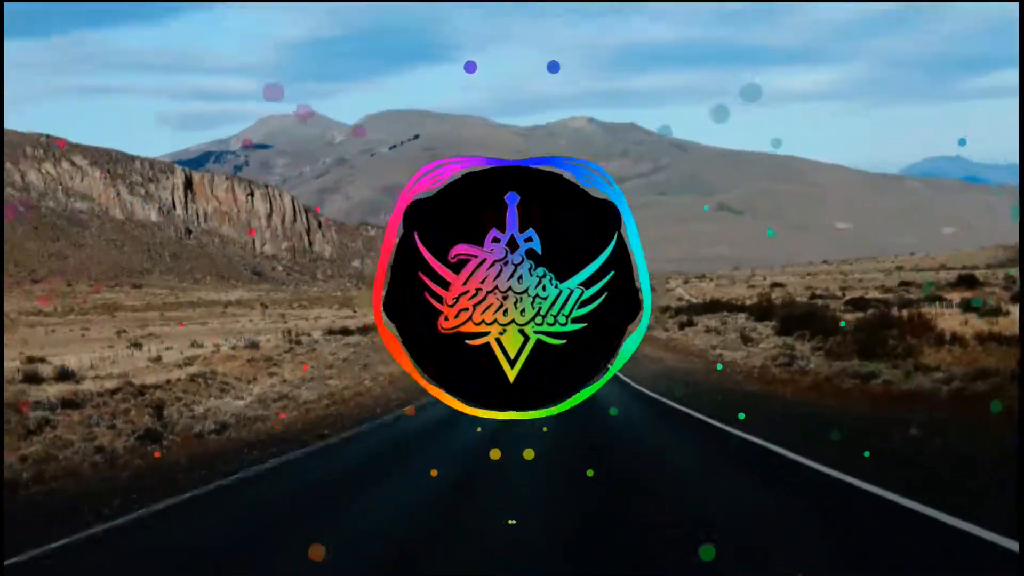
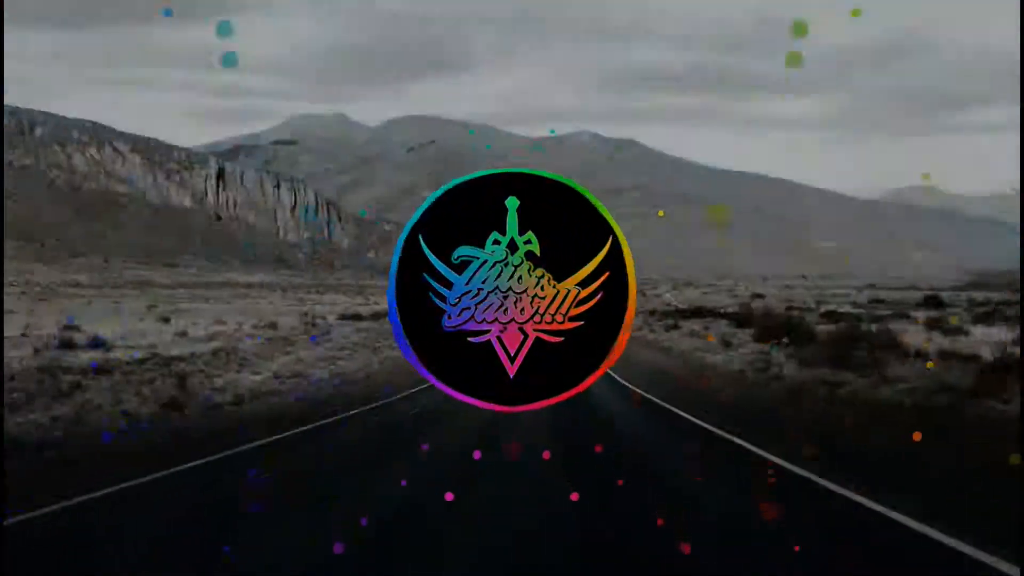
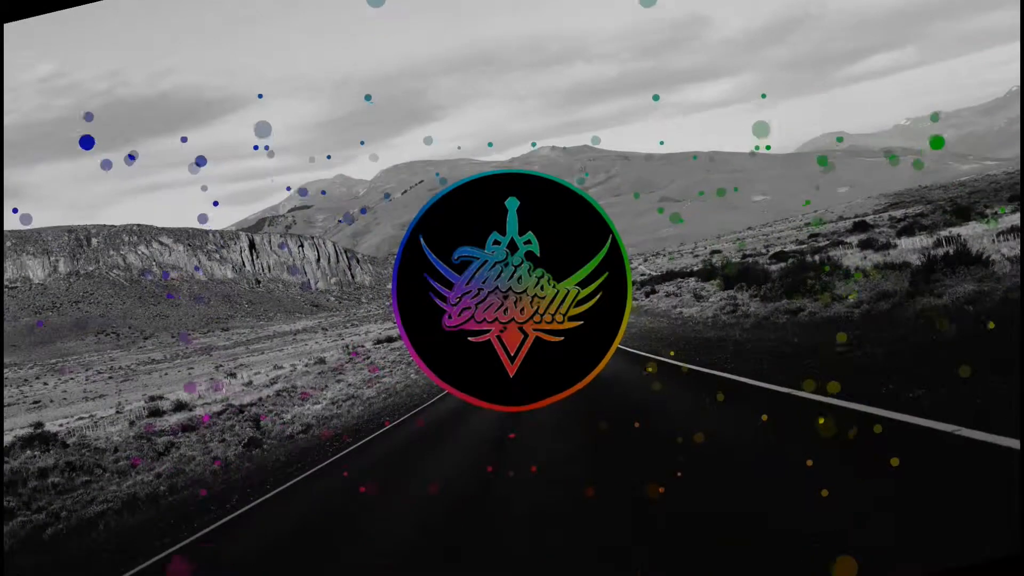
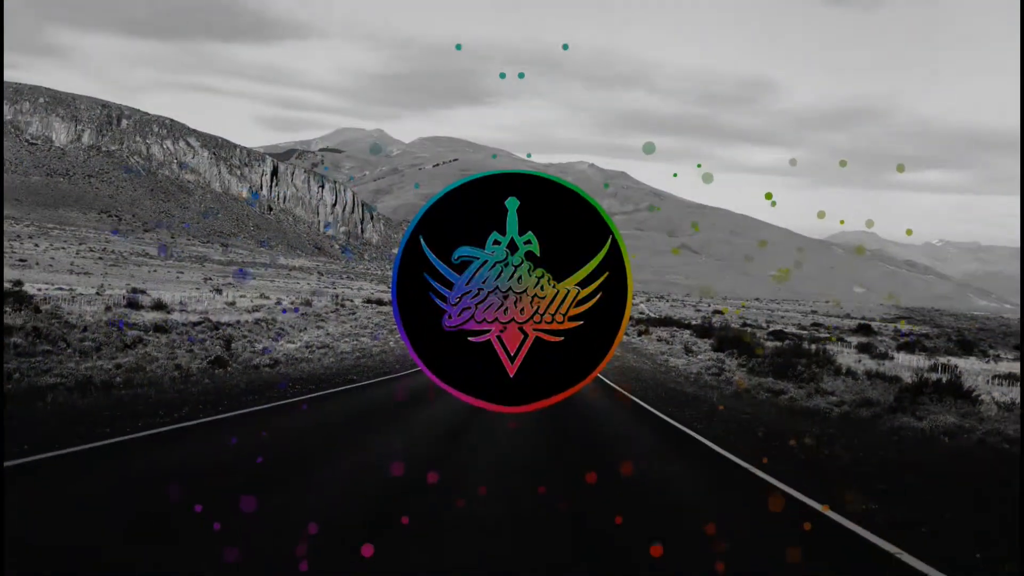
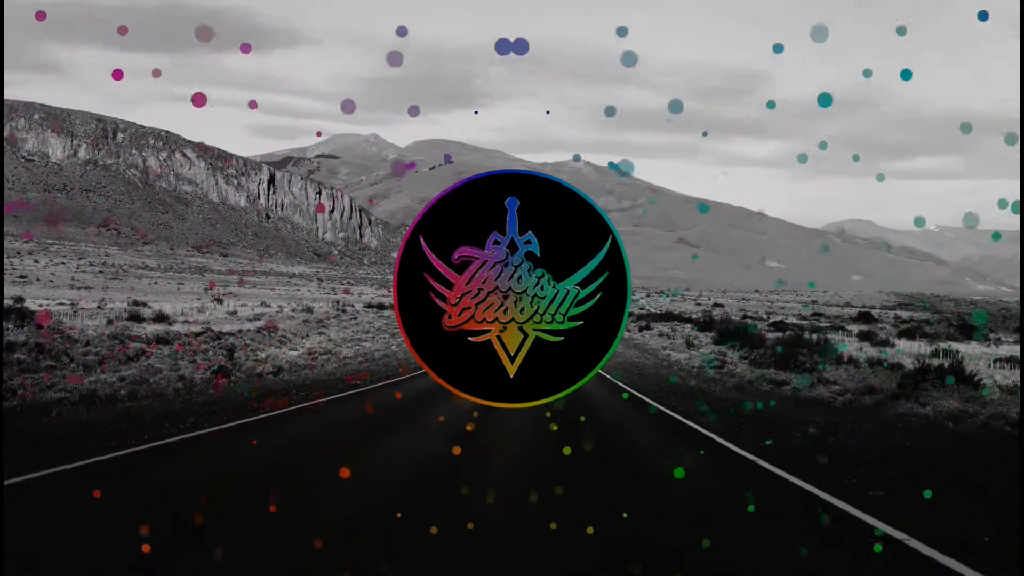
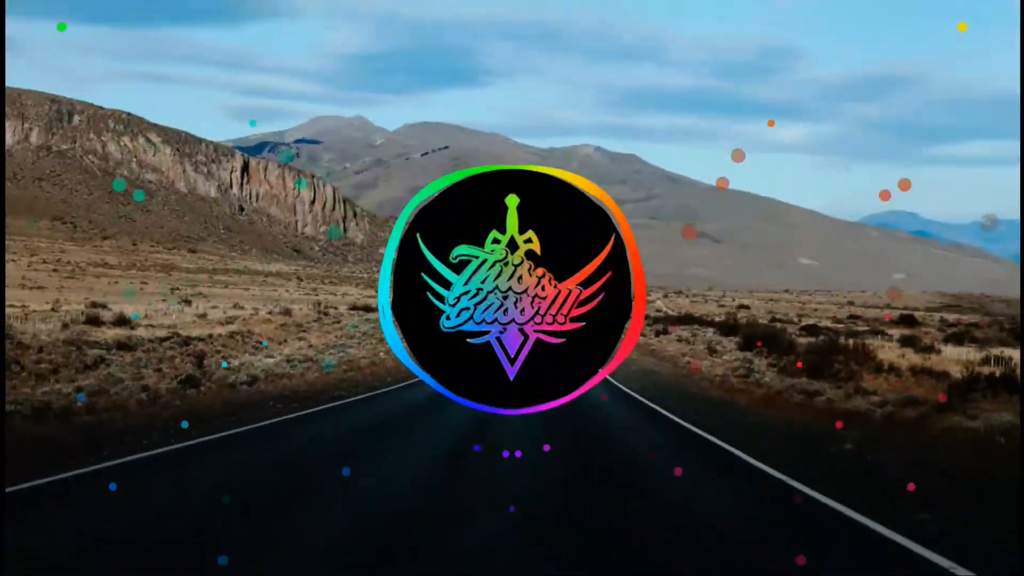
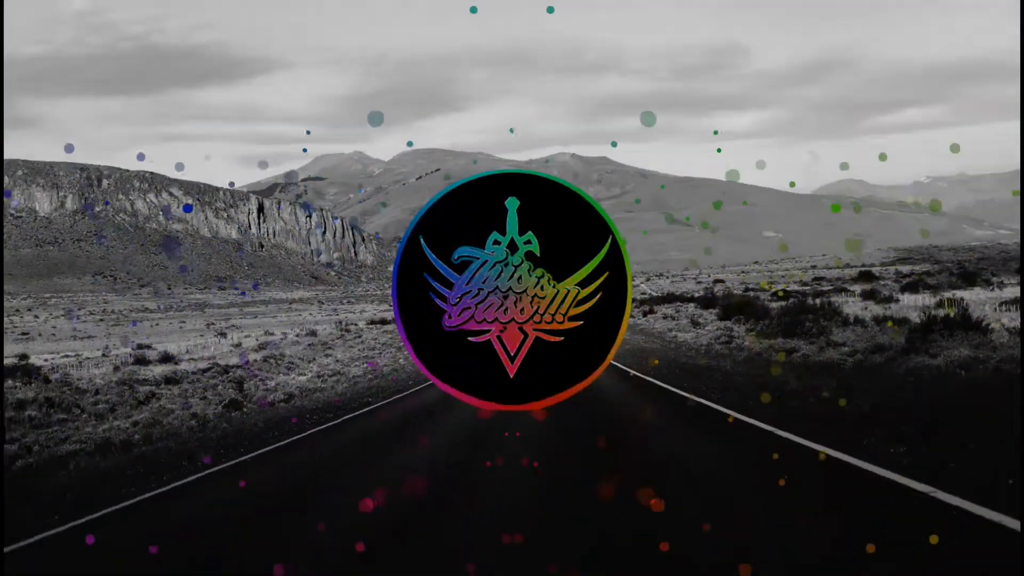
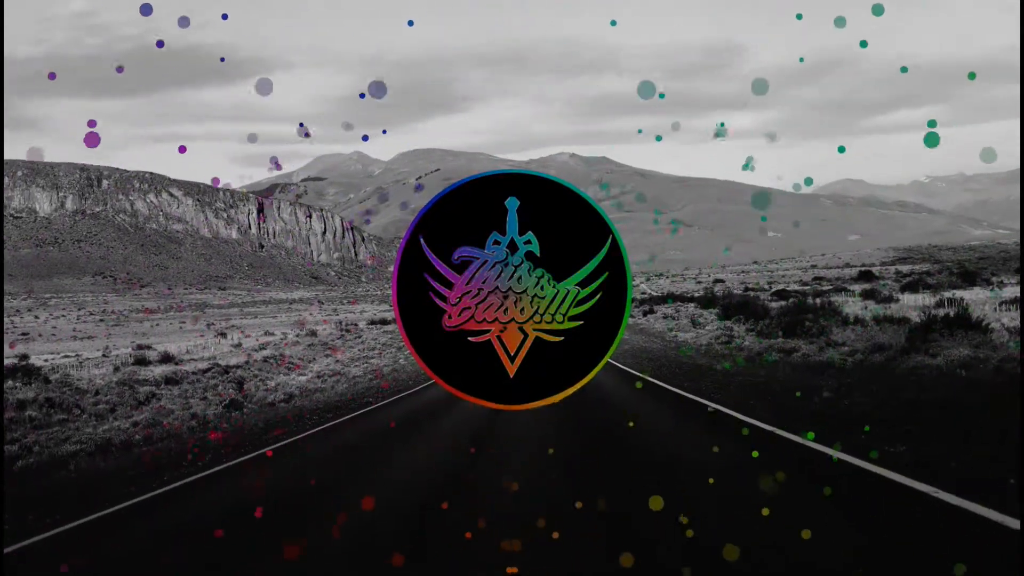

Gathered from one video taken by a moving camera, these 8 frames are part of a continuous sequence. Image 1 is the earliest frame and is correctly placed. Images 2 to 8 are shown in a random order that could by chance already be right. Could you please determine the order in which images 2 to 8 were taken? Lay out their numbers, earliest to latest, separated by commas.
6, 2, 4, 7, 3, 8, 5
